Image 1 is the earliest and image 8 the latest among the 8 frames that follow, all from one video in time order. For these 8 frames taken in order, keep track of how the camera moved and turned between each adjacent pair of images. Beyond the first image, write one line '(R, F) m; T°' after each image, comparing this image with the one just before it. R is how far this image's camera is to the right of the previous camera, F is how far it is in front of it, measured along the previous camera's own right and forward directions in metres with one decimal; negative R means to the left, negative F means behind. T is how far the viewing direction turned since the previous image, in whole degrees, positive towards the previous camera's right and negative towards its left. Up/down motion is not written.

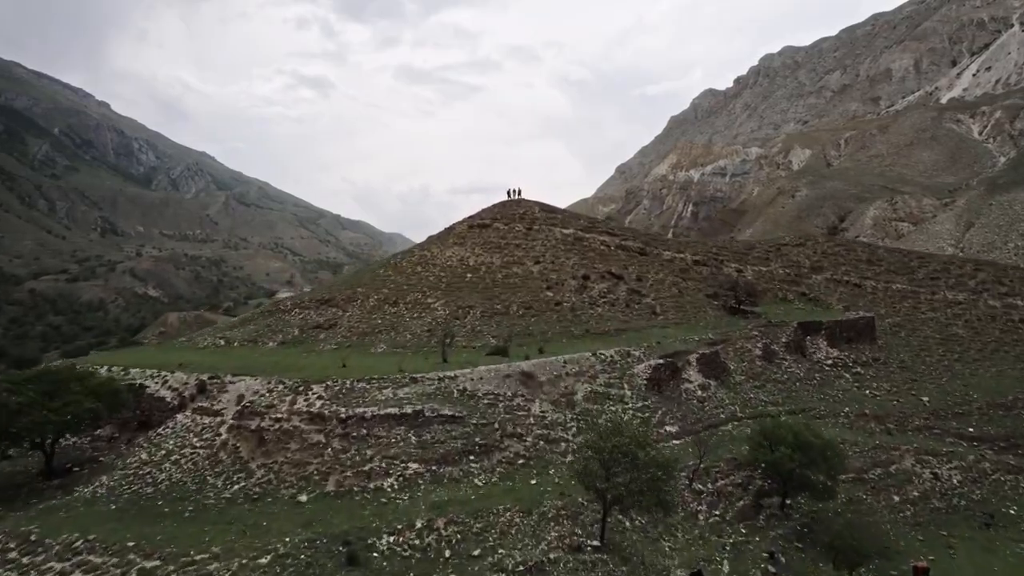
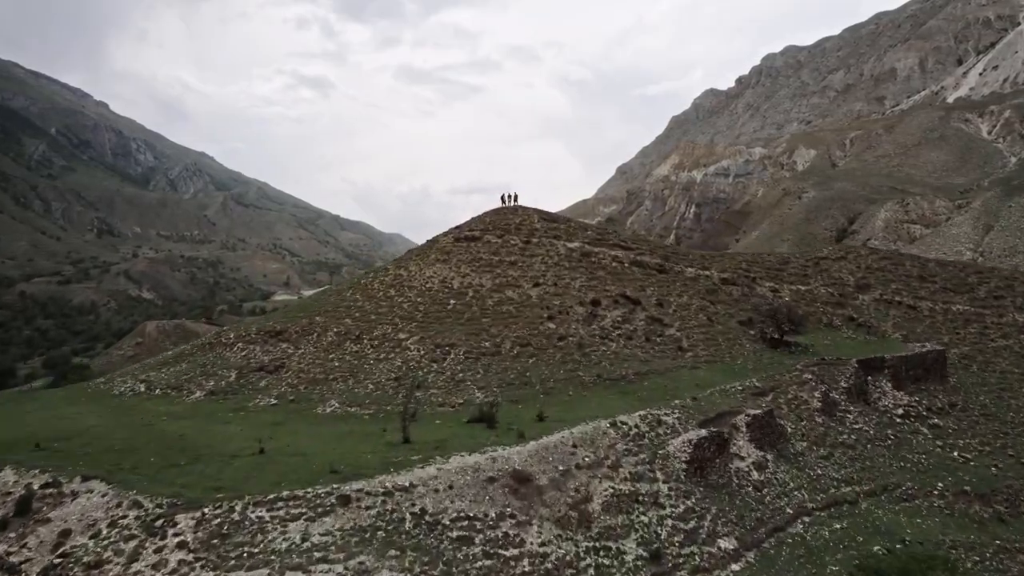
(+0.1, +2.7) m; 0°
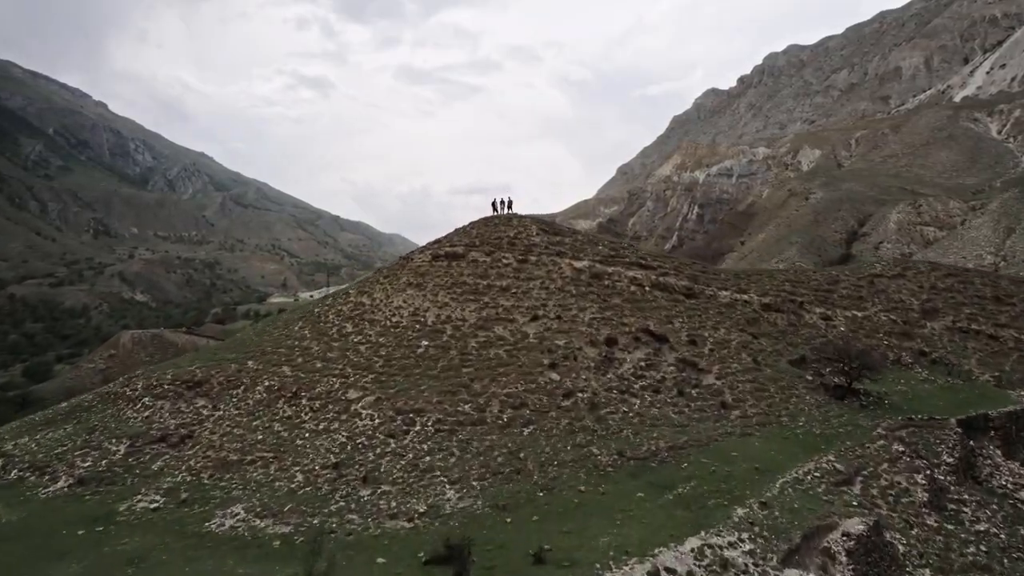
(+0.1, +2.7) m; 0°
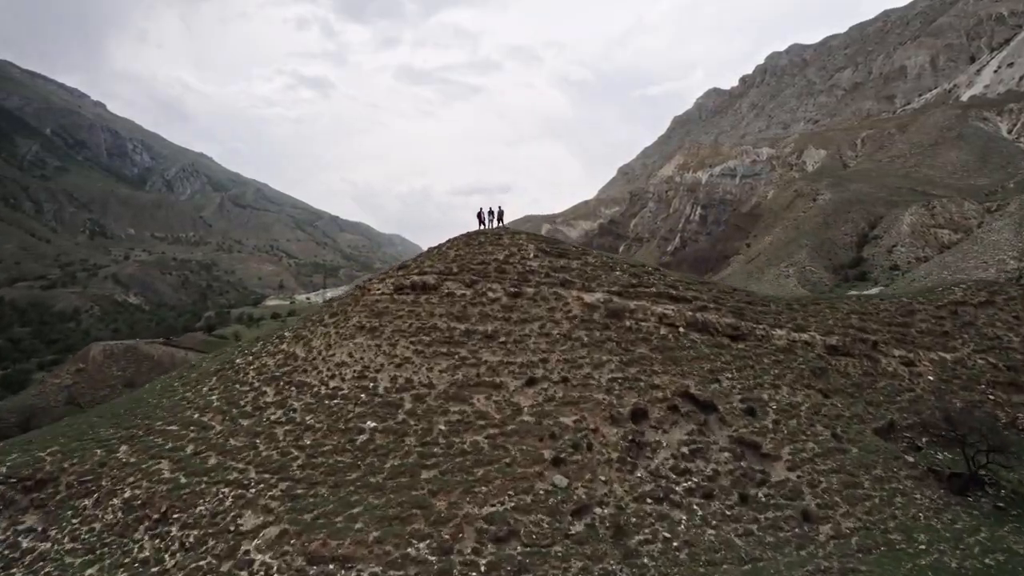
(+0.1, +2.8) m; 0°
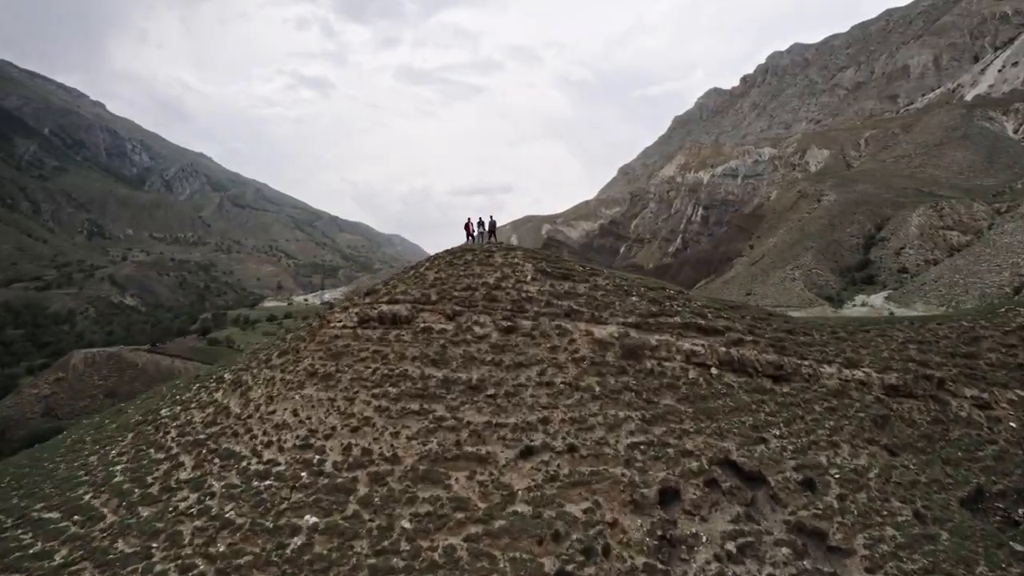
(+0.1, +1.6) m; 0°
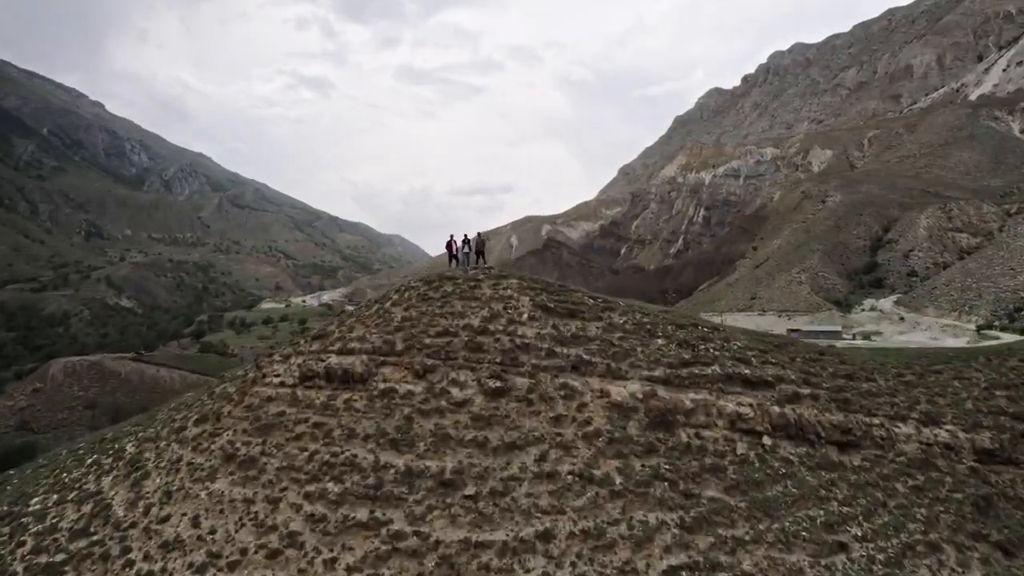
(+0.1, +1.6) m; 0°
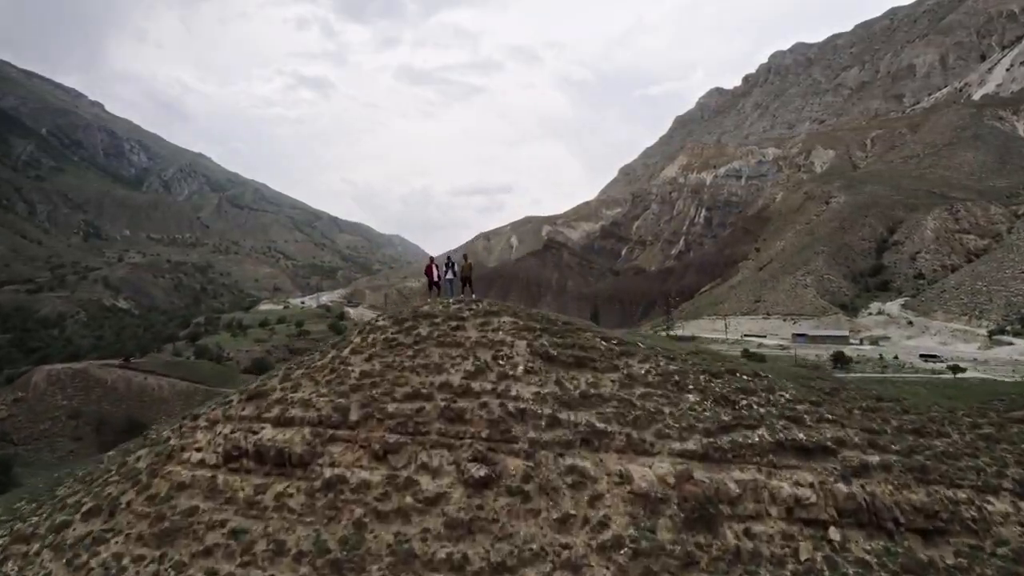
(+0.1, +1.2) m; 0°
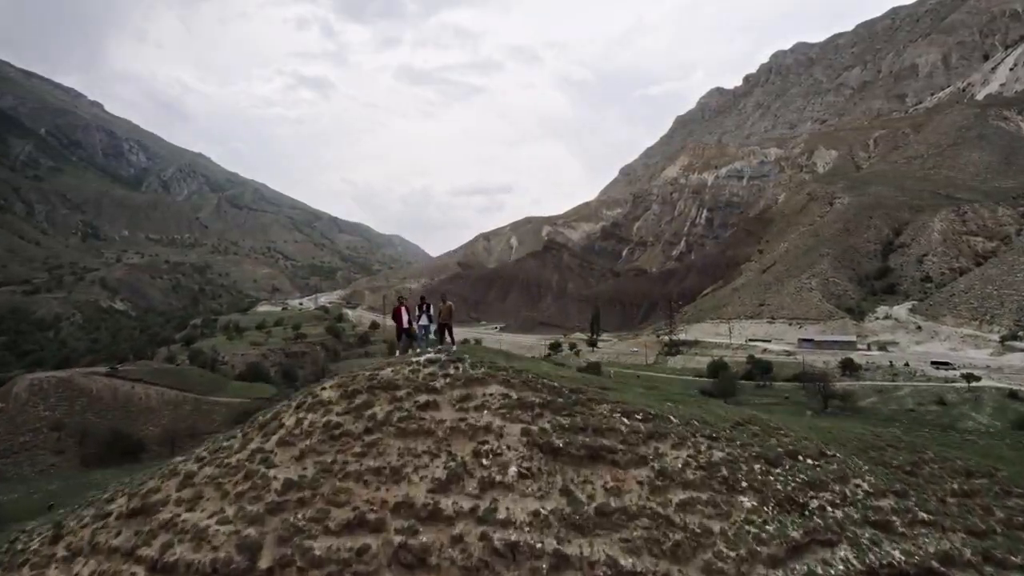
(+0.1, +1.2) m; 0°
